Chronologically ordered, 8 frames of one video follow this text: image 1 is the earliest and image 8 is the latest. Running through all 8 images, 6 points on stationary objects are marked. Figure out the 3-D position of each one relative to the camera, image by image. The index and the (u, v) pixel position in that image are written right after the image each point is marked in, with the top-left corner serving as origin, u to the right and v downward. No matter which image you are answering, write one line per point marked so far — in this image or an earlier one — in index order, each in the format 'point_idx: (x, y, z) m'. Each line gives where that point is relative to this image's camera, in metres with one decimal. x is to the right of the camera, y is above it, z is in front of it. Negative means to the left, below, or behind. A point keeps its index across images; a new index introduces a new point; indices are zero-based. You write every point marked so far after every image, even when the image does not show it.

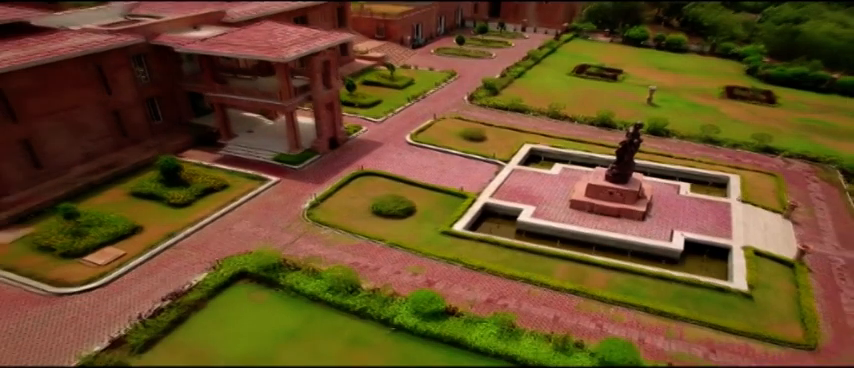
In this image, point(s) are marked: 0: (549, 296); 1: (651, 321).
0: (+2.5, -2.2, +12.7) m
1: (+4.3, -2.6, +12.1) m
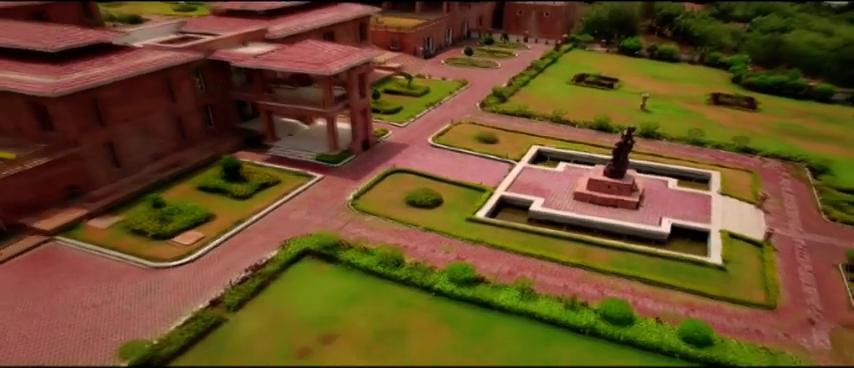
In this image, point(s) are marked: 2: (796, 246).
0: (+3.2, -2.0, +15.5) m
1: (+5.0, -2.4, +14.8) m
2: (+10.0, -1.6, +17.1) m
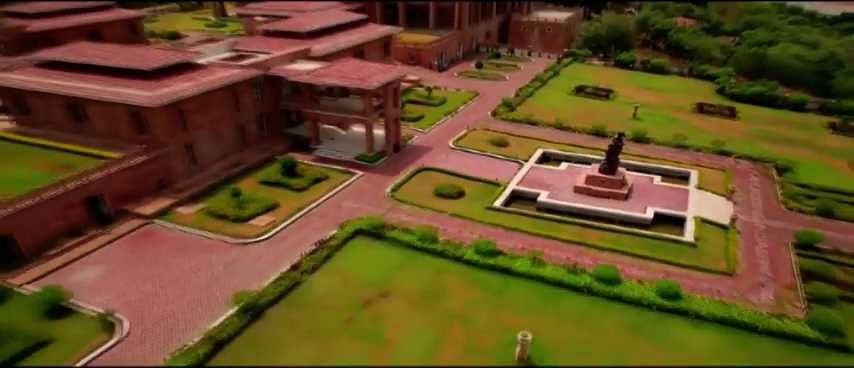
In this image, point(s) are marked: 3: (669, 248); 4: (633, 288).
0: (+4.1, -1.8, +19.3) m
1: (+5.9, -2.2, +18.6) m
2: (+10.9, -1.5, +20.9) m
3: (+7.4, -1.9, +19.2) m
4: (+5.5, -2.7, +17.0) m
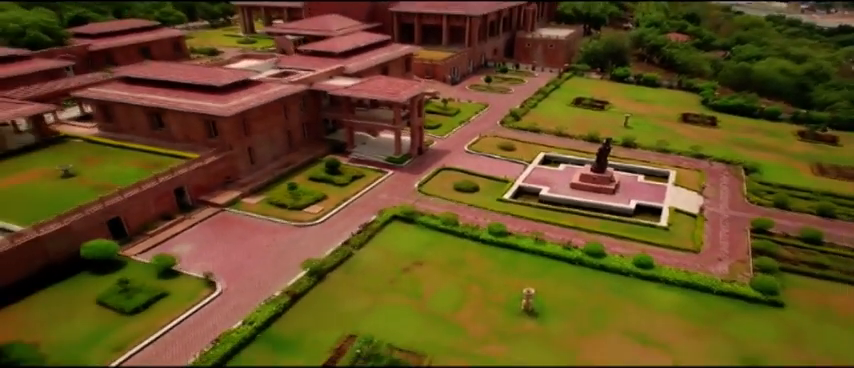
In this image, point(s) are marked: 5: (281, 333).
0: (+4.9, -1.6, +23.7) m
1: (+6.8, -2.0, +23.0) m
2: (+11.8, -1.3, +25.3) m
3: (+8.2, -1.7, +23.6) m
4: (+6.3, -2.5, +21.4) m
5: (-4.0, -4.0, +17.3) m
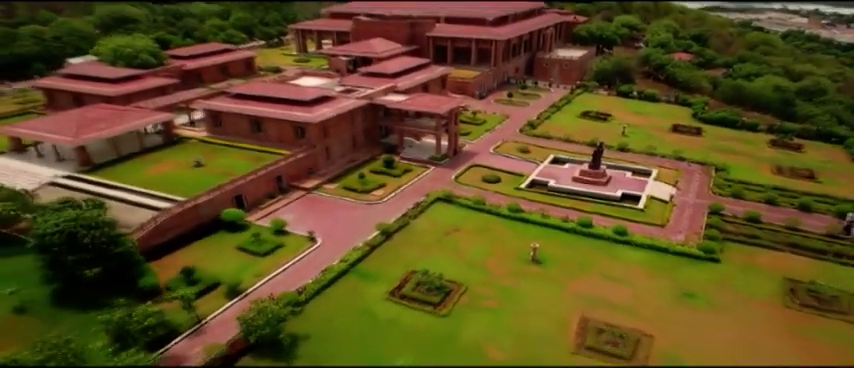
0: (+6.7, -1.2, +31.6) m
1: (+8.5, -1.6, +30.8) m
2: (+13.6, -1.0, +33.0) m
3: (+9.9, -1.3, +31.4) m
4: (+8.0, -2.1, +29.2) m
5: (-2.5, -3.4, +25.5) m
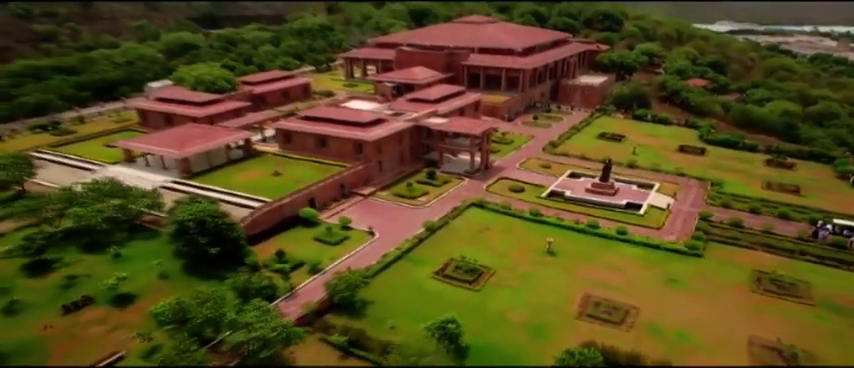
0: (+8.8, -1.8, +38.1) m
1: (+10.6, -2.1, +37.3) m
2: (+15.8, -1.7, +39.2) m
3: (+12.1, -1.9, +37.8) m
4: (+10.0, -2.6, +35.7) m
5: (-0.6, -3.7, +32.4) m
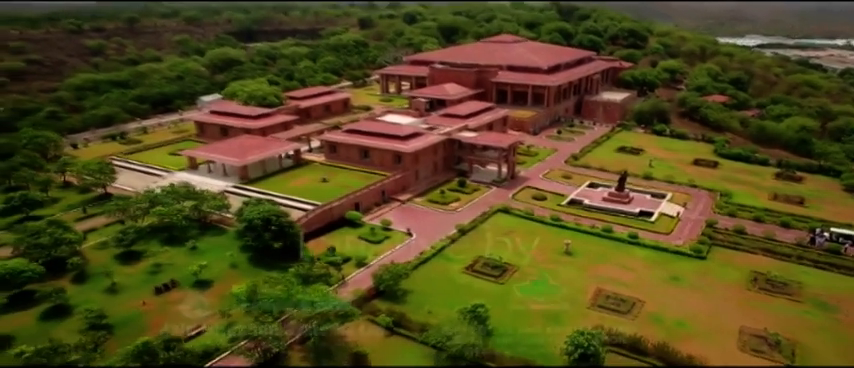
0: (+10.9, -2.4, +42.2) m
1: (+12.6, -2.7, +41.3) m
2: (+17.9, -2.4, +43.0) m
3: (+14.2, -2.6, +41.8) m
4: (+12.0, -3.1, +39.7) m
5: (+1.2, -4.1, +36.9) m
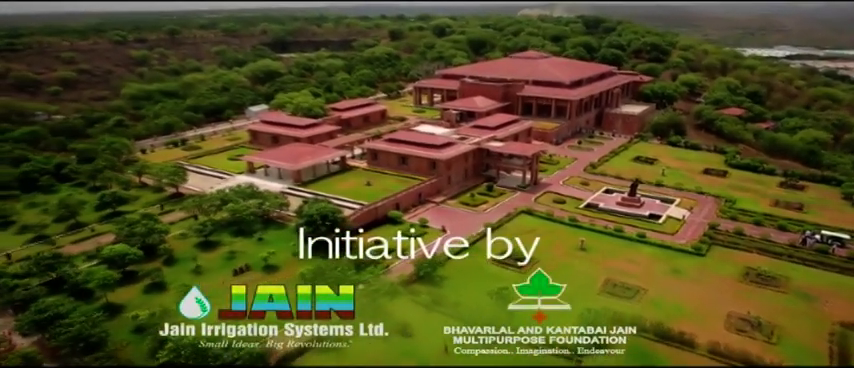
0: (+13.3, -2.8, +47.4) m
1: (+15.0, -3.1, +46.4) m
2: (+20.3, -2.8, +47.9) m
3: (+16.5, -3.0, +46.8) m
4: (+14.3, -3.5, +44.8) m
5: (+3.4, -4.3, +42.5) m
